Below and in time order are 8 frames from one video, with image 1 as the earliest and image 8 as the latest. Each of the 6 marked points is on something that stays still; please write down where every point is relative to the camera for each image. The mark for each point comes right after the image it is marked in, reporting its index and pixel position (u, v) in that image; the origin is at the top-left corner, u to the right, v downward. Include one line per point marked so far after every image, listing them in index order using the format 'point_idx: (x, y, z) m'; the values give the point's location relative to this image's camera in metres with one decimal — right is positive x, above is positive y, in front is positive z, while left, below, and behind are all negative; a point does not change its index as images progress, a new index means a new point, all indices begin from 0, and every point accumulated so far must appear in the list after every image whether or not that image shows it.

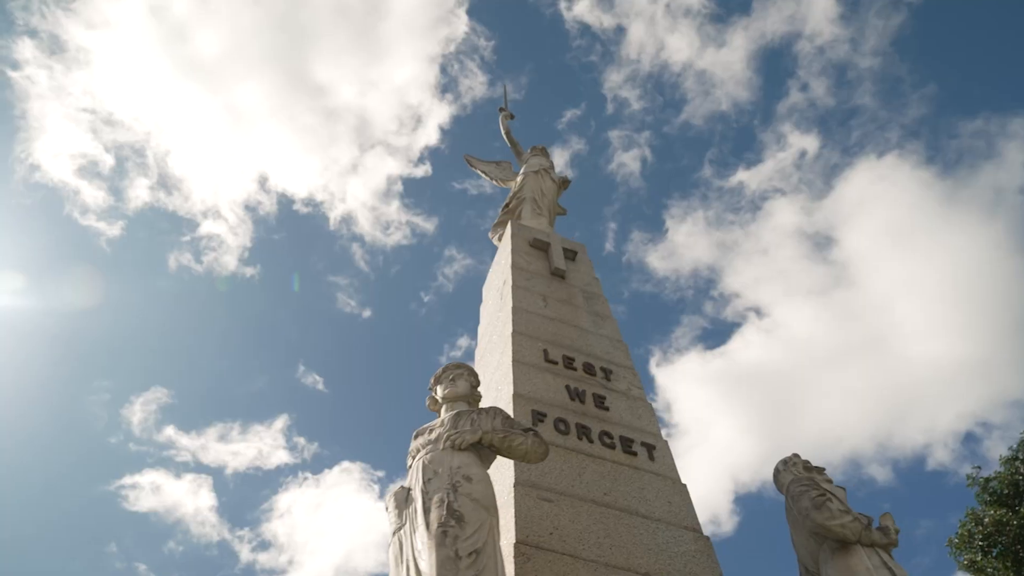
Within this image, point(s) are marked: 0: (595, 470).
0: (+0.8, -1.8, +7.6) m
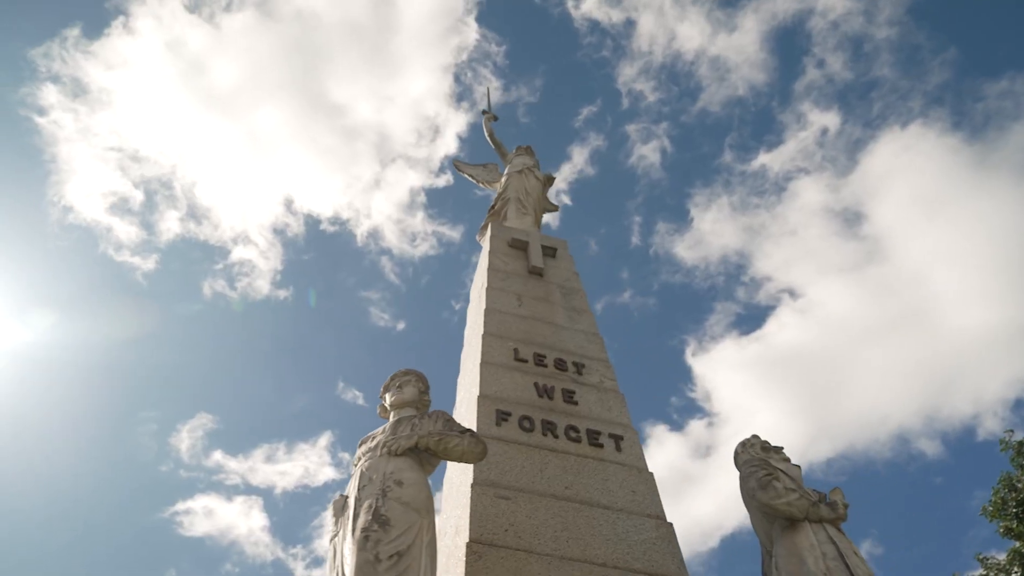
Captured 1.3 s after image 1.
0: (+0.5, -1.8, +7.7) m
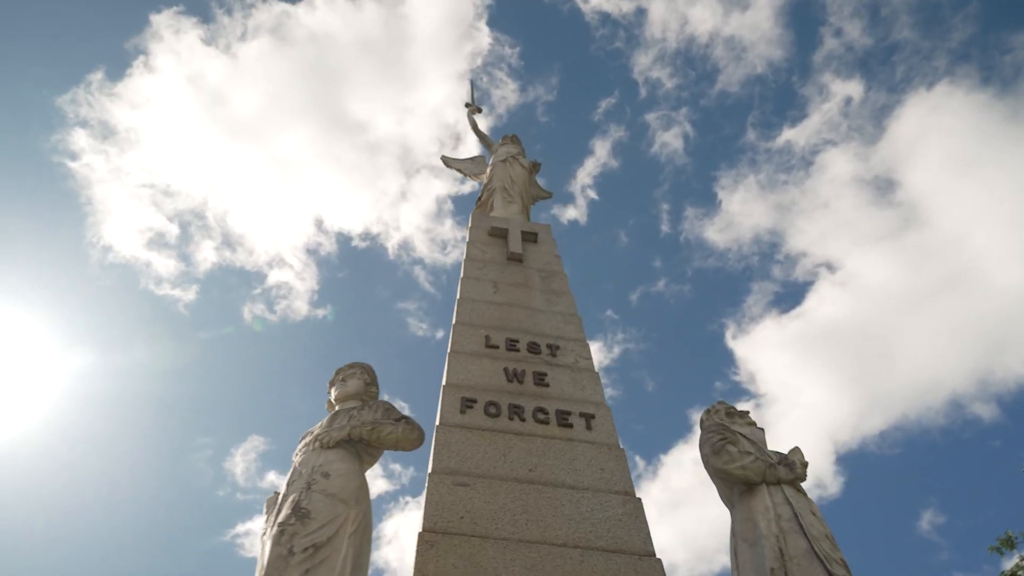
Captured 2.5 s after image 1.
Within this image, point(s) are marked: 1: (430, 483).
0: (+0.1, -1.6, +7.5) m
1: (-0.7, -1.7, +6.8) m
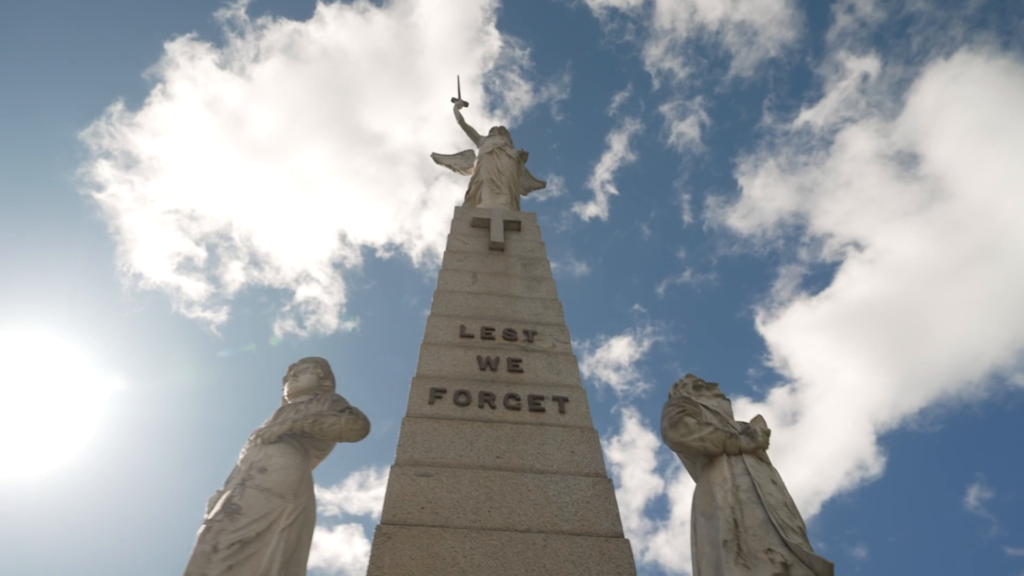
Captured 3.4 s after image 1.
0: (-0.2, -1.4, +7.3) m
1: (-1.0, -1.6, +6.6) m
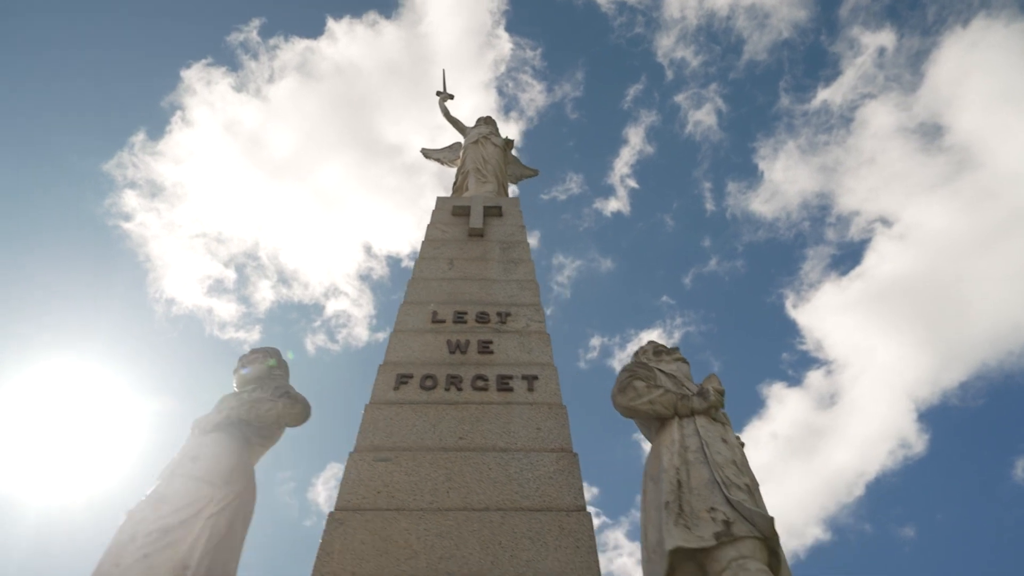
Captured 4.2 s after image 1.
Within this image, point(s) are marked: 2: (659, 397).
0: (-0.5, -1.2, +7.2) m
1: (-1.4, -1.5, +6.5) m
2: (+1.0, -0.8, +5.4) m
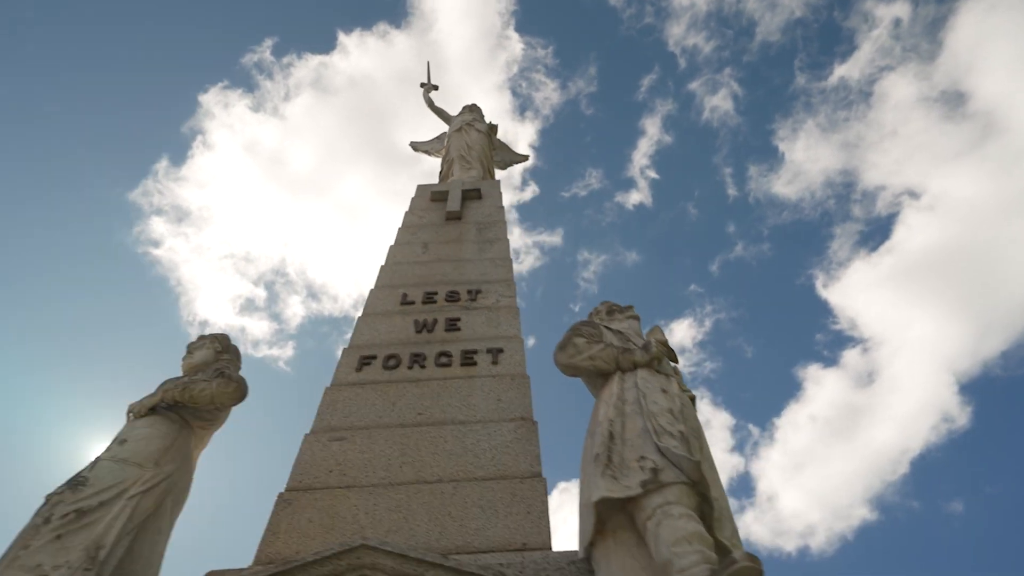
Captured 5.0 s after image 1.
0: (-0.9, -1.0, +7.0) m
1: (-1.7, -1.3, +6.4) m
2: (+0.6, -0.4, +5.2) m
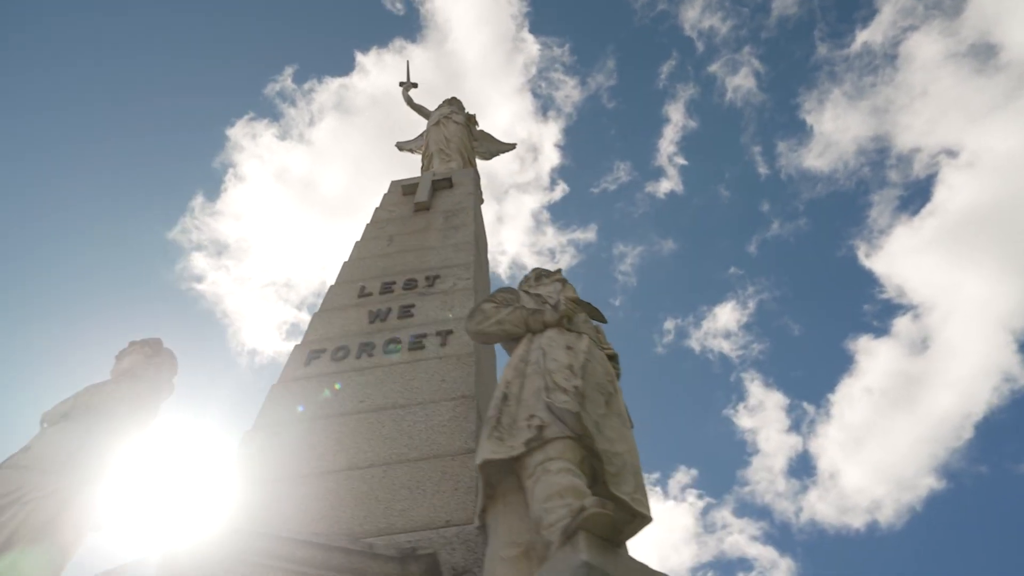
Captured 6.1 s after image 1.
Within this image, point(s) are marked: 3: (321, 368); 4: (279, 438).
0: (-1.4, -0.8, +6.9) m
1: (-2.2, -1.3, +6.3) m
2: (0.0, -0.2, +5.0) m
3: (-1.8, -0.8, +7.3) m
4: (-1.9, -1.2, +6.2) m
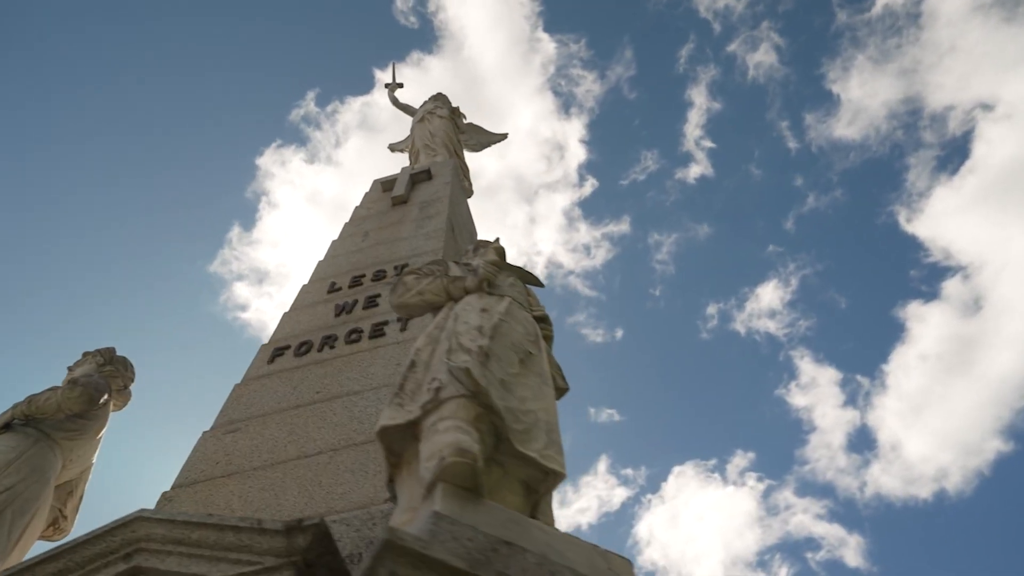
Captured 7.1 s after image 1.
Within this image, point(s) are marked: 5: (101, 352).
0: (-1.7, -0.8, +6.8) m
1: (-2.5, -1.3, +6.3) m
2: (-0.5, 0.0, +4.9) m
3: (-2.2, -0.7, +7.2) m
4: (-2.3, -1.2, +6.2) m
5: (-3.4, -0.5, +6.3) m
